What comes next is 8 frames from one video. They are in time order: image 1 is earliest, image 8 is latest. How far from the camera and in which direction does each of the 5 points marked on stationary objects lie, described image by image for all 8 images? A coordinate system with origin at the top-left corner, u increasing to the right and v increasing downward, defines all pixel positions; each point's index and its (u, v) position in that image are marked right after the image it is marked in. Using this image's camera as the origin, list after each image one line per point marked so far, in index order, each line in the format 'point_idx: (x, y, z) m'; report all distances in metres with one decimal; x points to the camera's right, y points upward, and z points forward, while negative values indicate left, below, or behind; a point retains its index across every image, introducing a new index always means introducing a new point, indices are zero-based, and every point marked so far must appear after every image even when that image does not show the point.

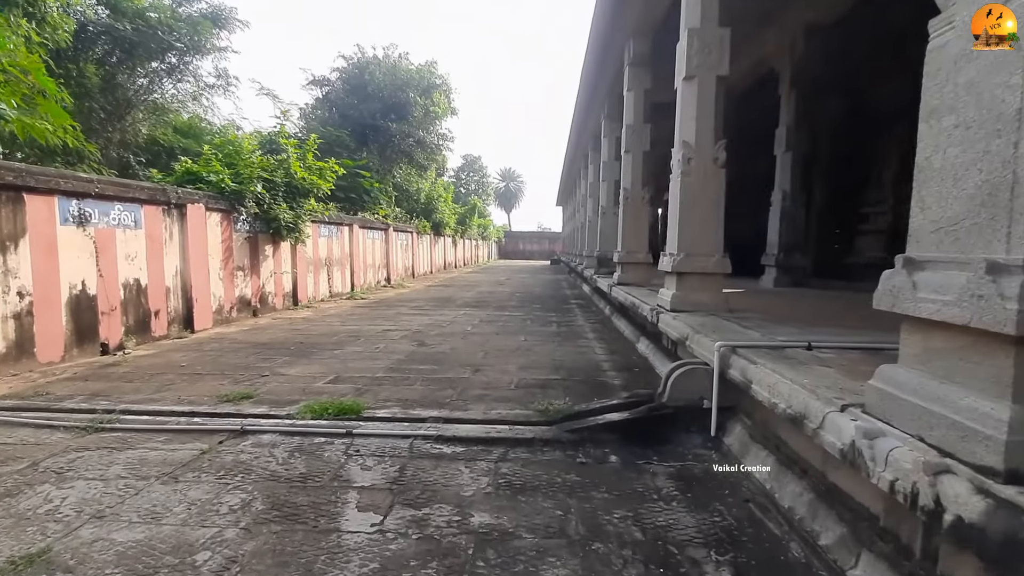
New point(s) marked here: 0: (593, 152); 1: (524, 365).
0: (+1.8, +3.0, +11.0) m
1: (+0.1, -0.6, +3.8) m
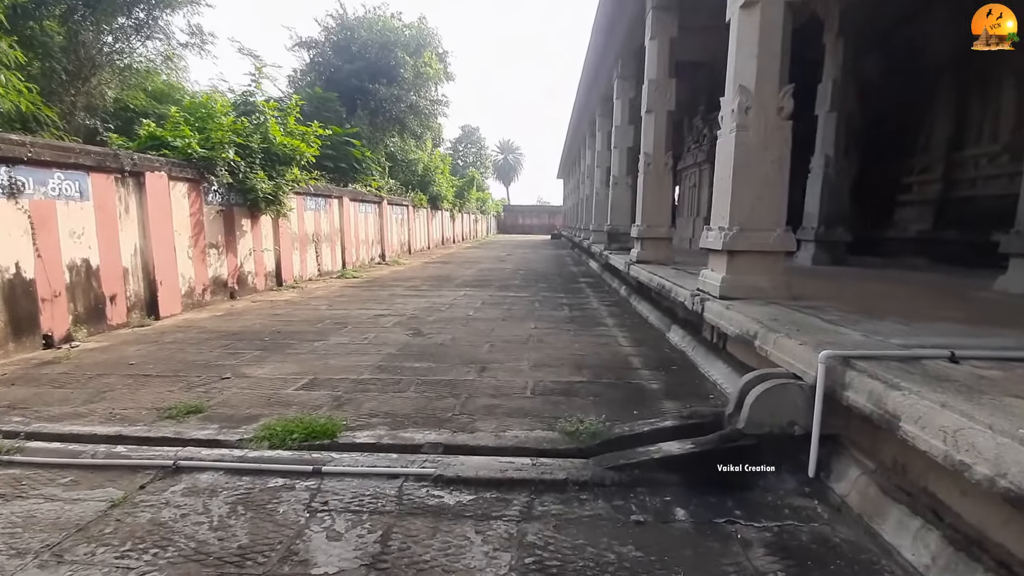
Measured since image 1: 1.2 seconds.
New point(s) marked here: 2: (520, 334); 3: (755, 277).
0: (+1.8, +3.4, +10.2) m
1: (+0.2, -0.5, +3.2) m
2: (+0.1, -0.4, +4.0) m
3: (+1.4, +0.1, +2.9) m
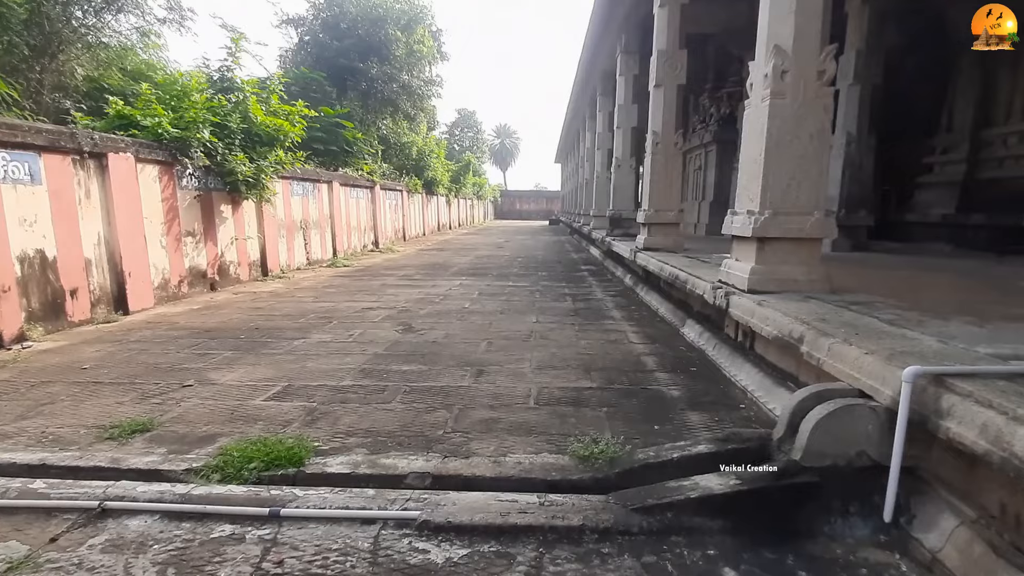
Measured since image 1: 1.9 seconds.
0: (+1.8, +3.7, +9.8) m
1: (+0.2, -0.4, +2.8) m
2: (+0.1, -0.3, +3.7) m
3: (+1.4, +0.1, +2.5) m
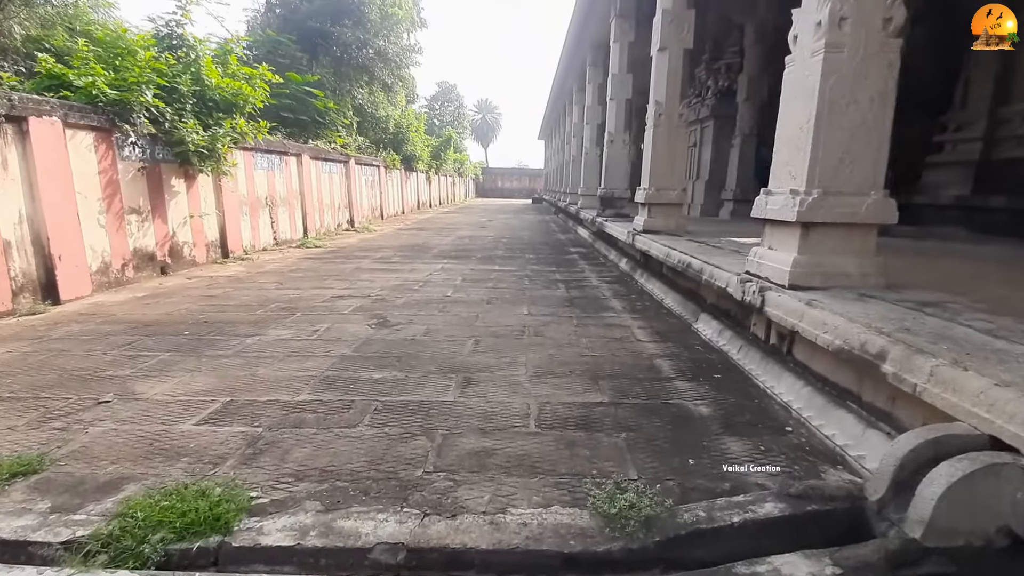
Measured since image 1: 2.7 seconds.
0: (+1.5, +4.0, +9.2) m
1: (+0.1, -0.4, +2.4) m
2: (0.0, -0.2, +3.2) m
3: (+1.4, +0.1, +2.1) m
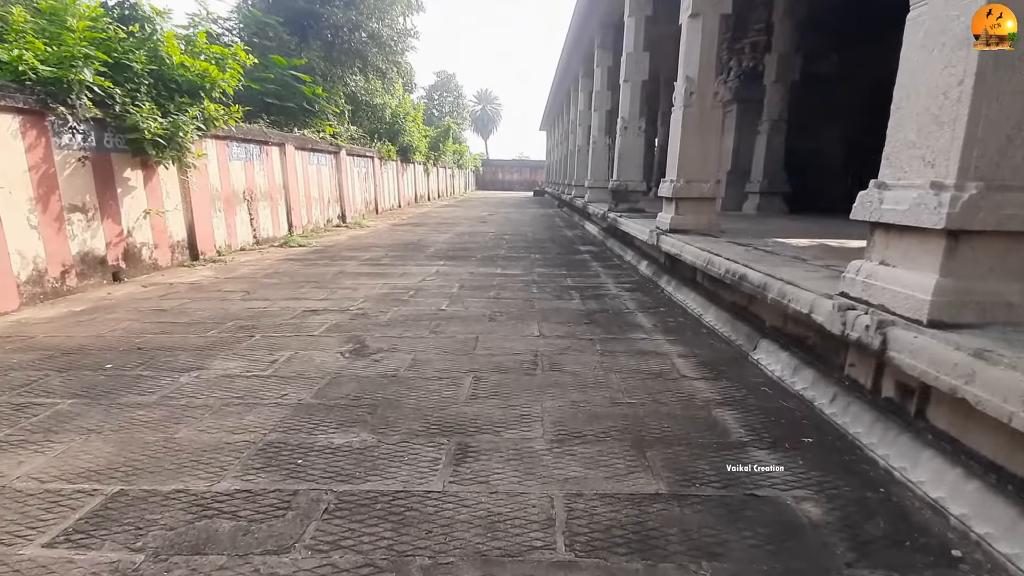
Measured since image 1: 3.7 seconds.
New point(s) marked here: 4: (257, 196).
0: (+1.5, +4.0, +8.5) m
1: (+0.2, -0.5, +1.7) m
2: (0.0, -0.3, +2.6) m
3: (+1.4, 0.0, +1.4) m
4: (-3.4, +1.2, +6.7) m
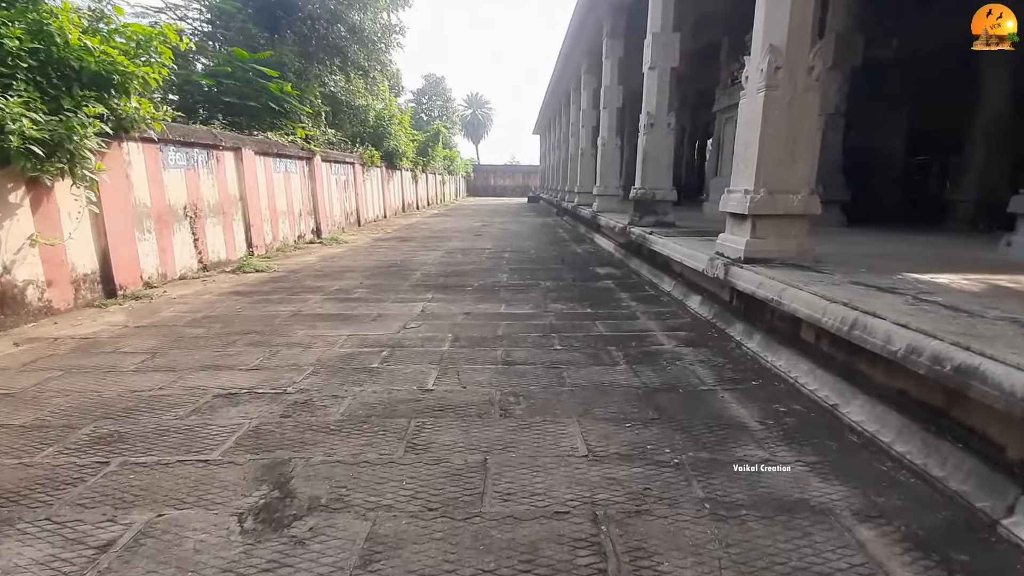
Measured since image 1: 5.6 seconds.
0: (+1.5, +3.7, +7.4) m
1: (+0.3, -0.8, +0.6) m
2: (+0.1, -0.6, +1.4) m
3: (+1.5, -0.3, +0.3) m
4: (-3.3, +0.8, +5.5) m
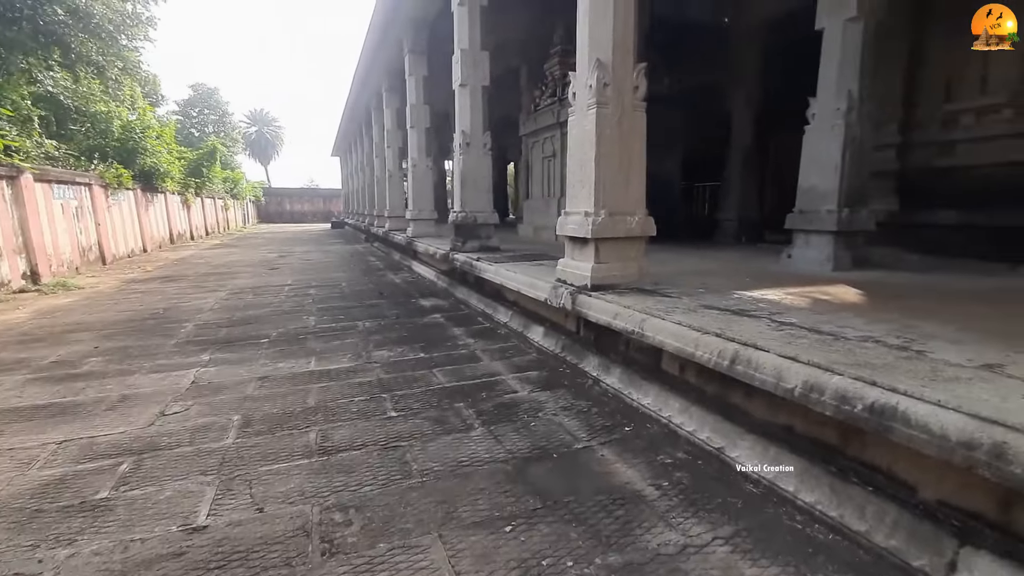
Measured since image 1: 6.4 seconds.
0: (-1.4, +3.3, +7.1) m
1: (+0.4, -0.9, +0.1) m
2: (-0.1, -0.8, +0.8) m
3: (+1.5, -0.3, +0.3) m
4: (-4.9, +0.2, +3.4) m
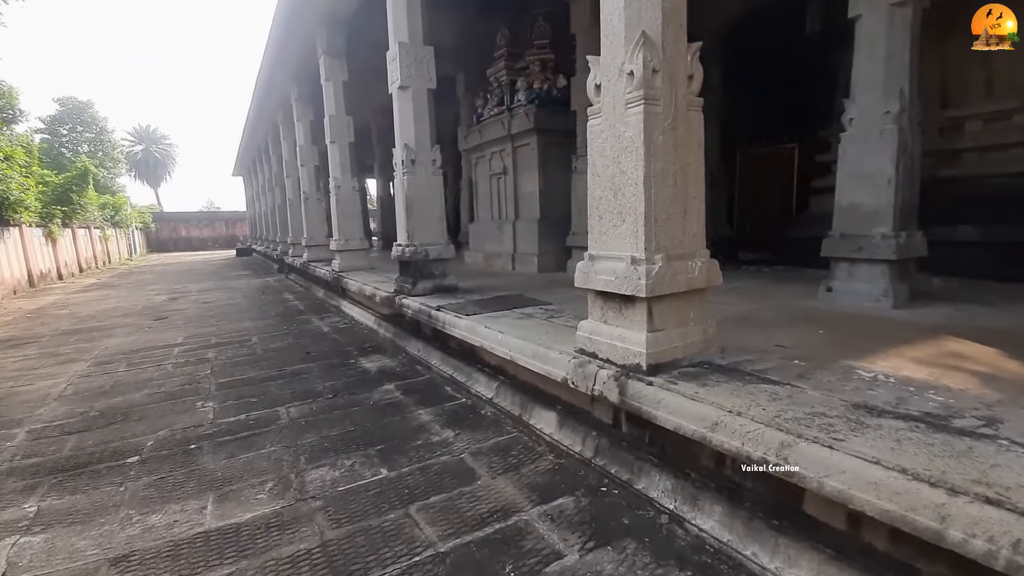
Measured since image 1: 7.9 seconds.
0: (-2.1, +2.7, +6.0) m
1: (+0.8, -1.1, -0.7) m
2: (+0.3, -1.0, -0.1) m
3: (+2.0, -0.4, -0.3) m
4: (-4.9, -0.4, +1.7) m
